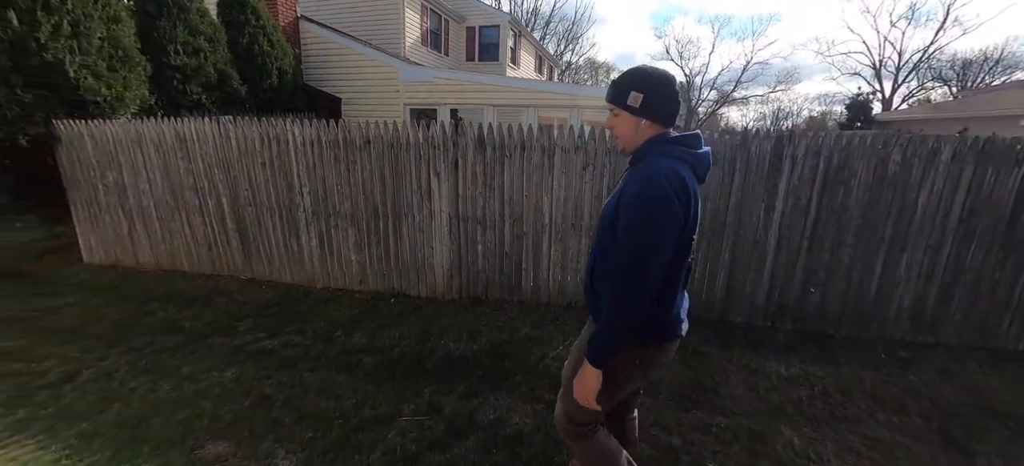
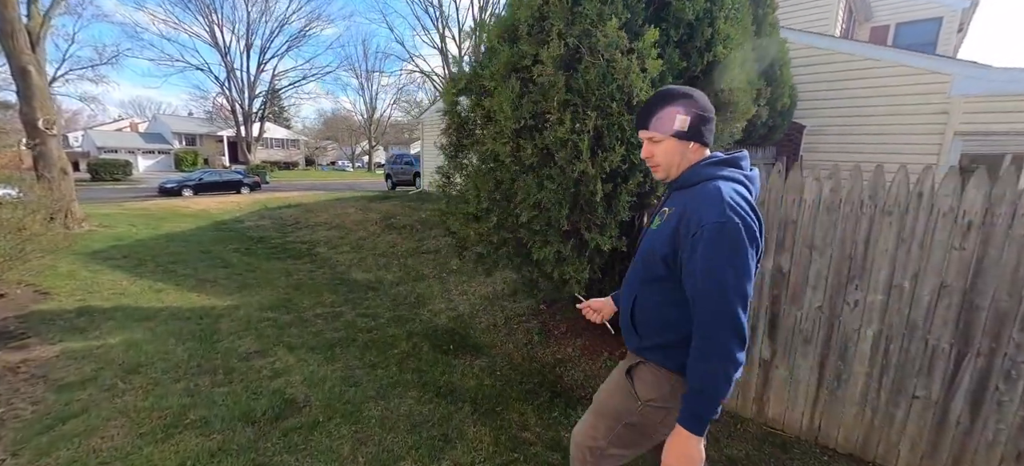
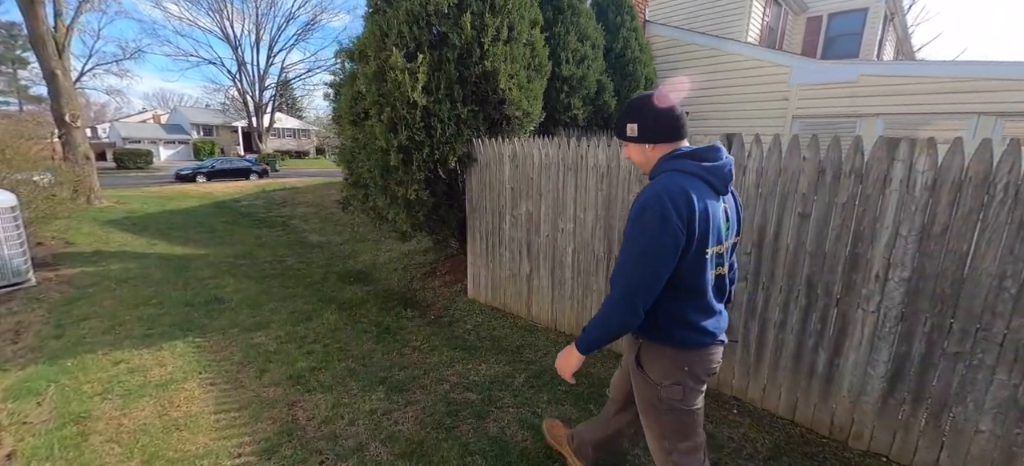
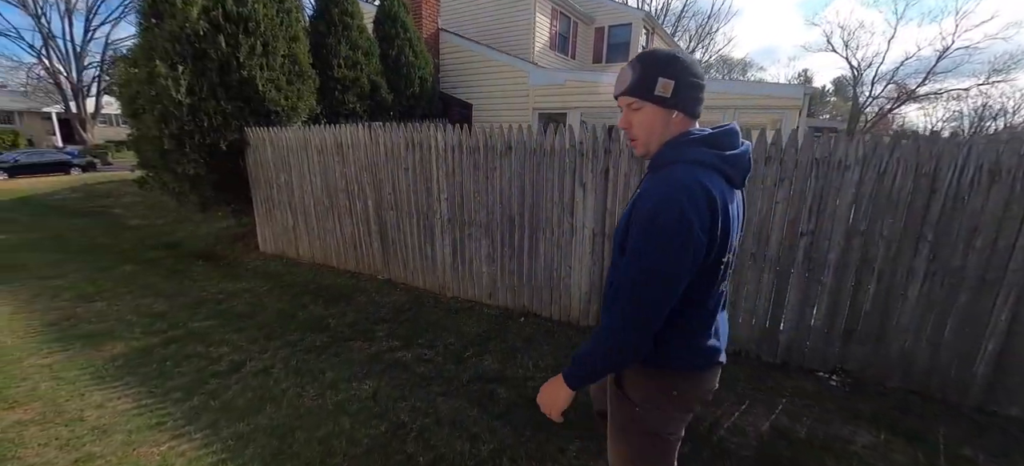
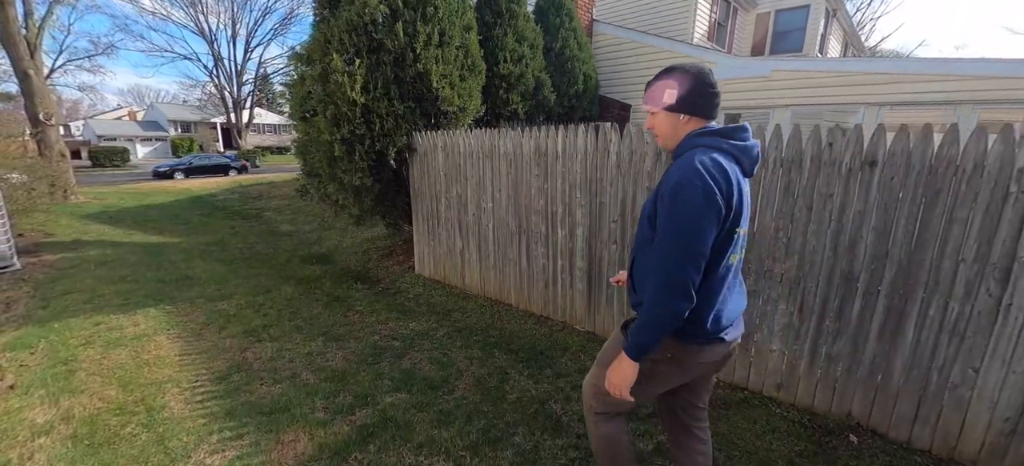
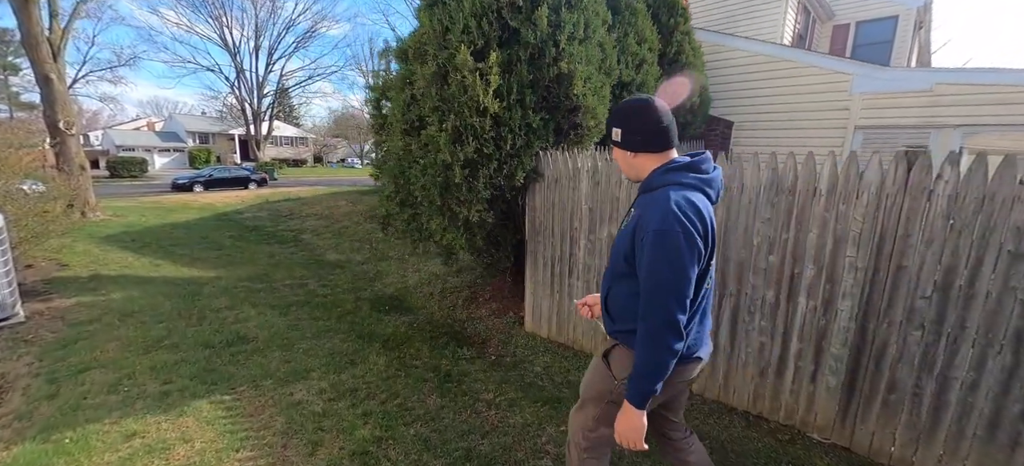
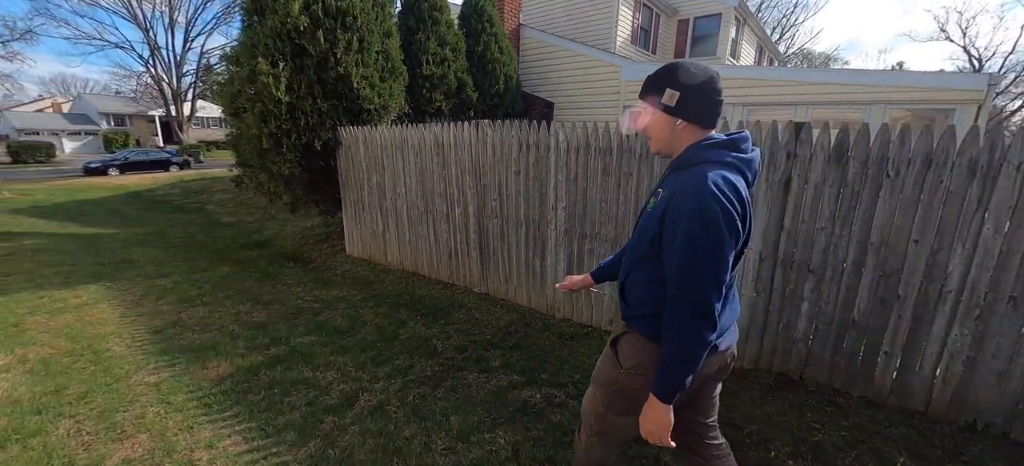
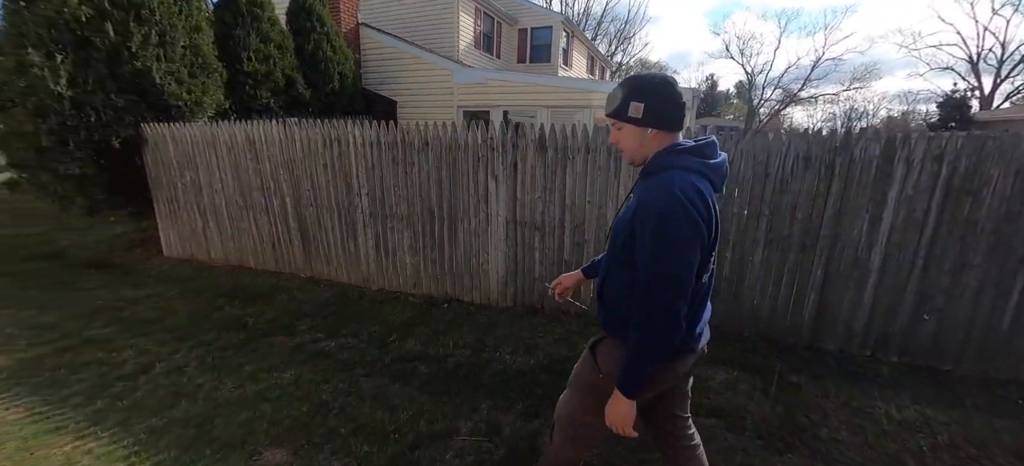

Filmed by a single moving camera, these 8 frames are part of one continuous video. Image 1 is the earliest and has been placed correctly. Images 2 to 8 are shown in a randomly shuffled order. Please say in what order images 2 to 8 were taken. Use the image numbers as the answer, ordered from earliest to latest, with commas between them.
8, 4, 7, 5, 3, 6, 2
